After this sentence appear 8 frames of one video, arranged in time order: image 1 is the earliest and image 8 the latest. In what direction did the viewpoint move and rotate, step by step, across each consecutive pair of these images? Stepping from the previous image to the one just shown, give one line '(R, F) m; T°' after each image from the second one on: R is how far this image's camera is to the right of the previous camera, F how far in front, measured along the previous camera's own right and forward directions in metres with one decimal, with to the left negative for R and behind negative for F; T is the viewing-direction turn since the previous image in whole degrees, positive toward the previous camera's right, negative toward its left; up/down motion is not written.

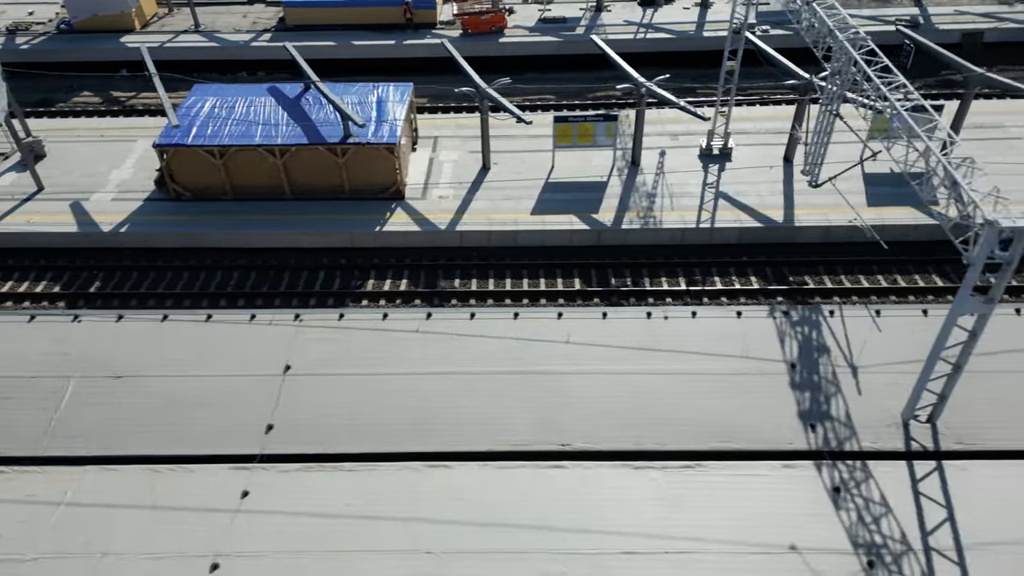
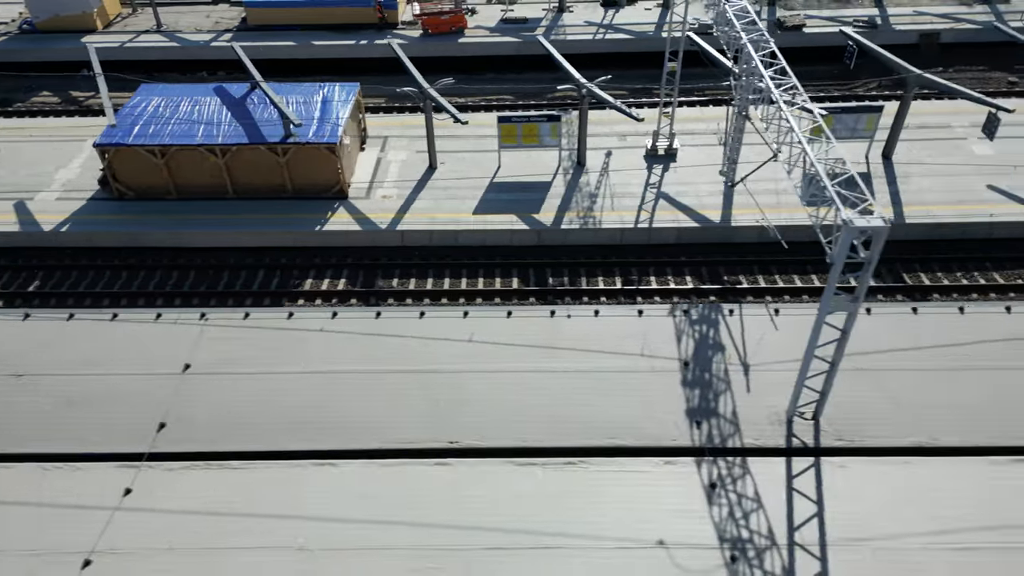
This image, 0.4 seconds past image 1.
(+1.8, -0.1) m; 0°
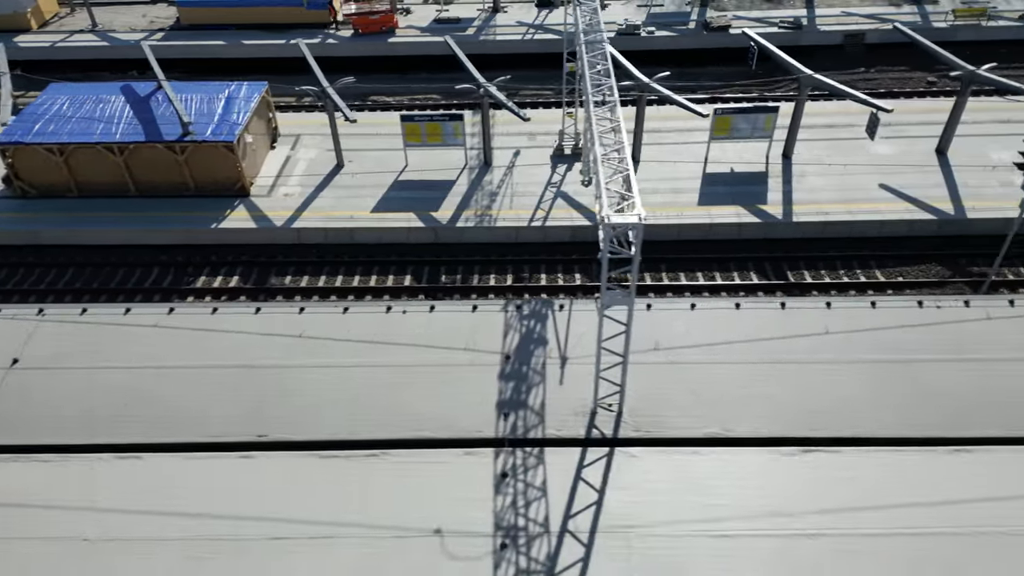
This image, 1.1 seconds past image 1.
(+3.2, -0.2) m; 0°
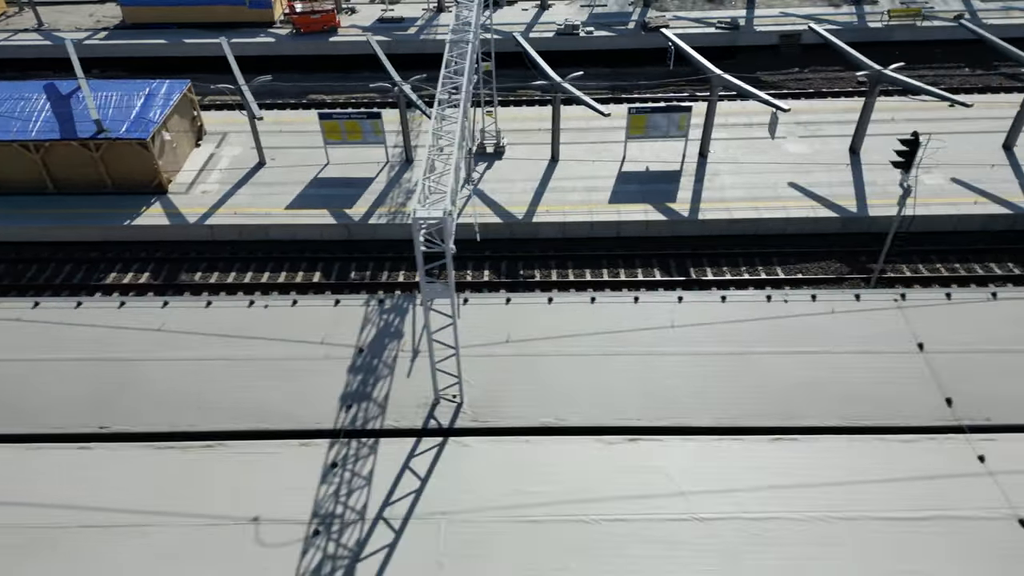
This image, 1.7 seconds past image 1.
(+2.7, -0.3) m; 0°
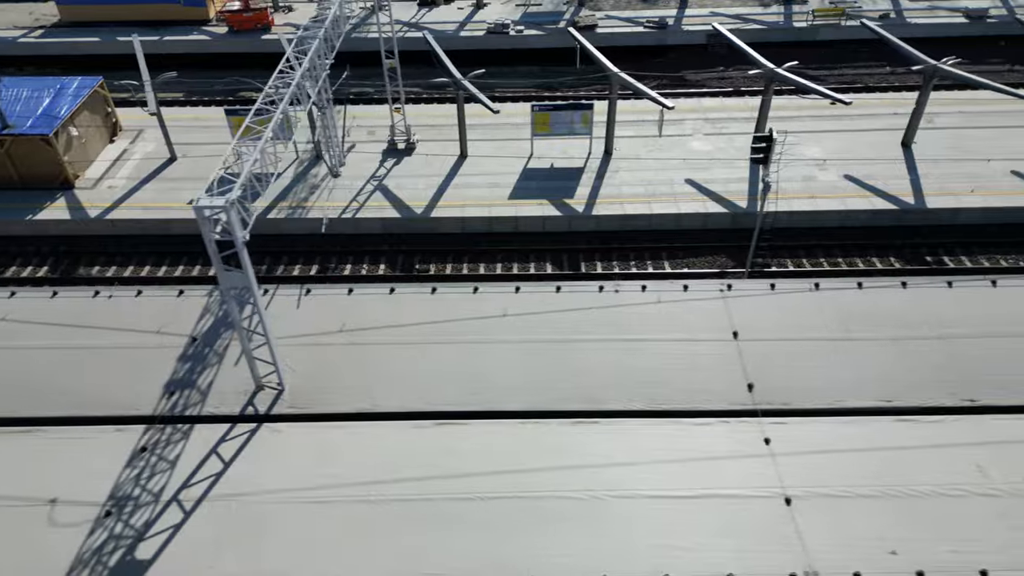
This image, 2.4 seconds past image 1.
(+3.2, -0.3) m; 0°
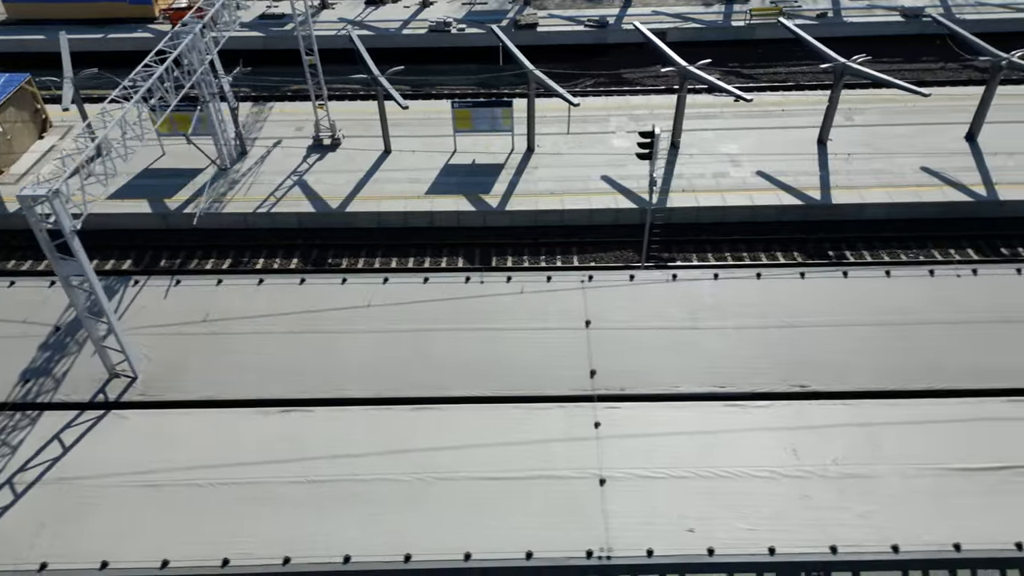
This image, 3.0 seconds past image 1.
(+2.7, -0.3) m; 0°
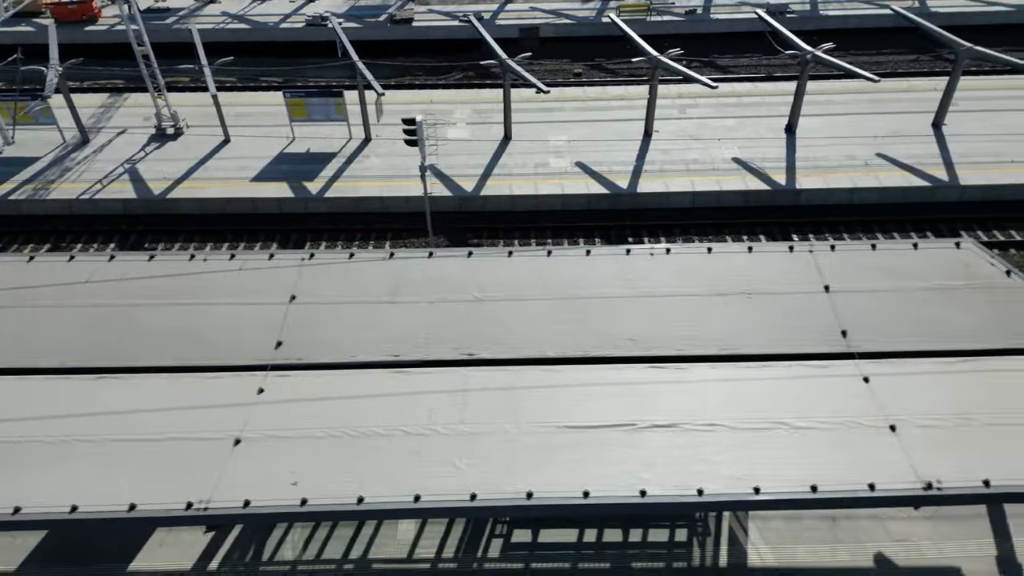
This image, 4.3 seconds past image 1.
(+5.9, -0.8) m; +1°
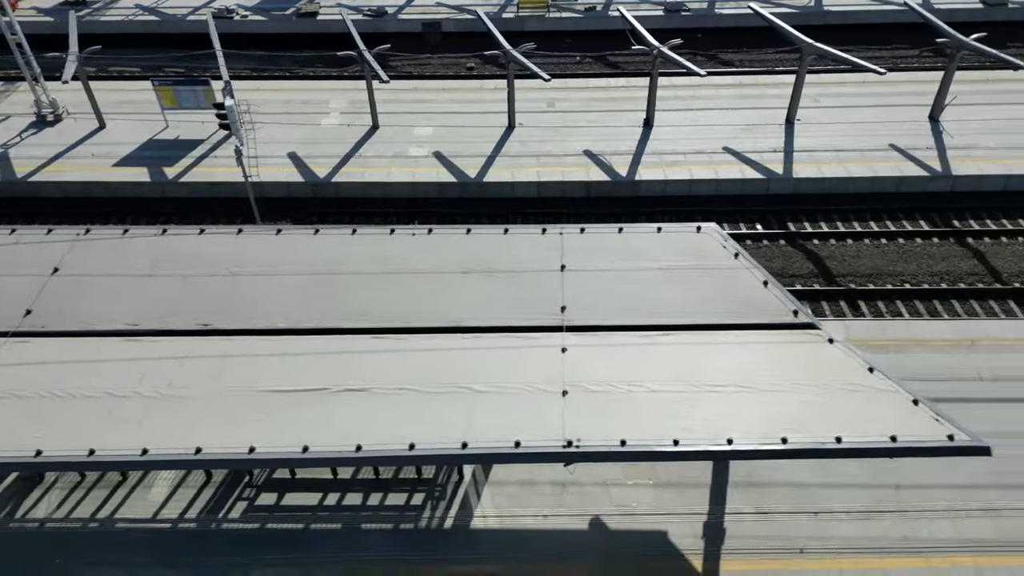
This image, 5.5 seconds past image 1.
(+5.4, -0.7) m; 0°
